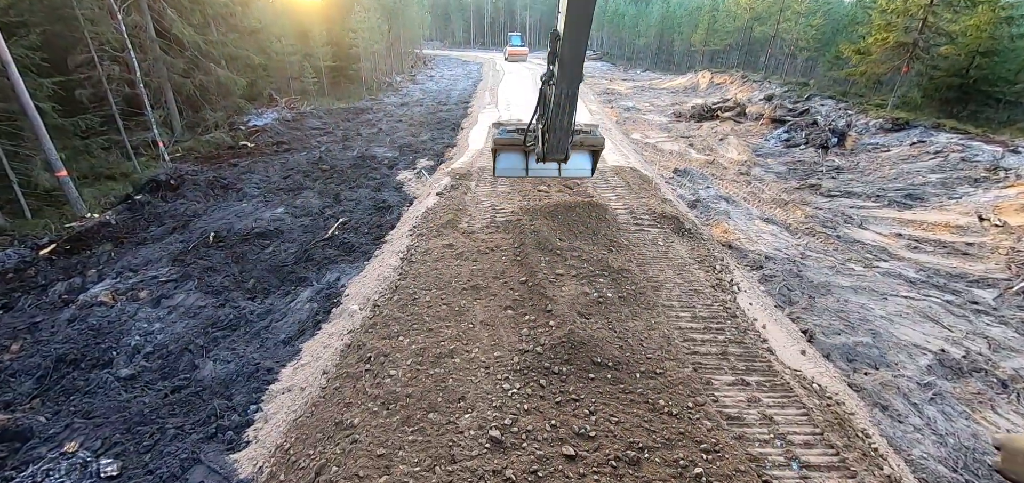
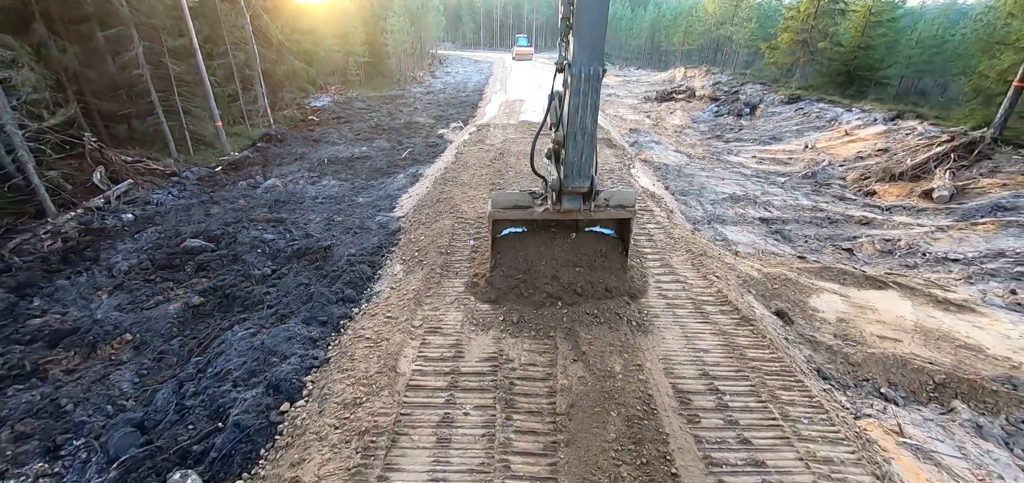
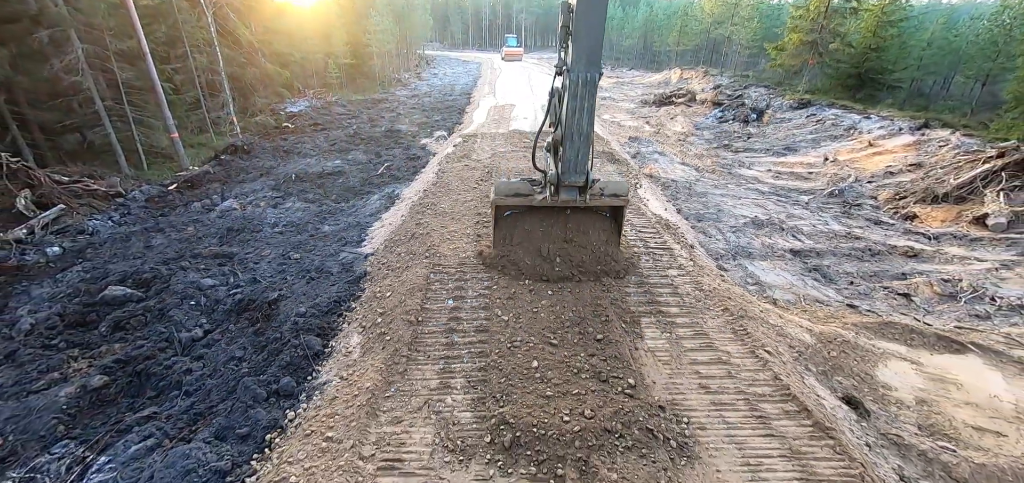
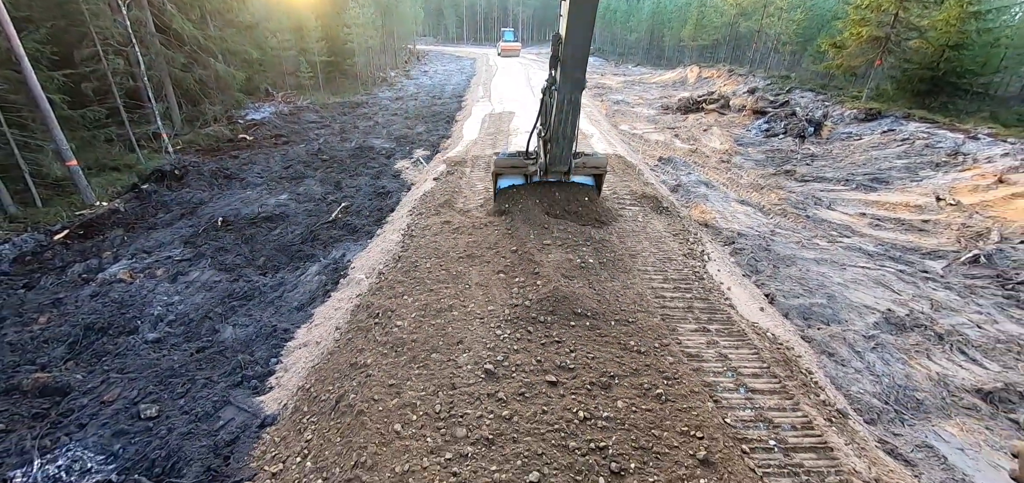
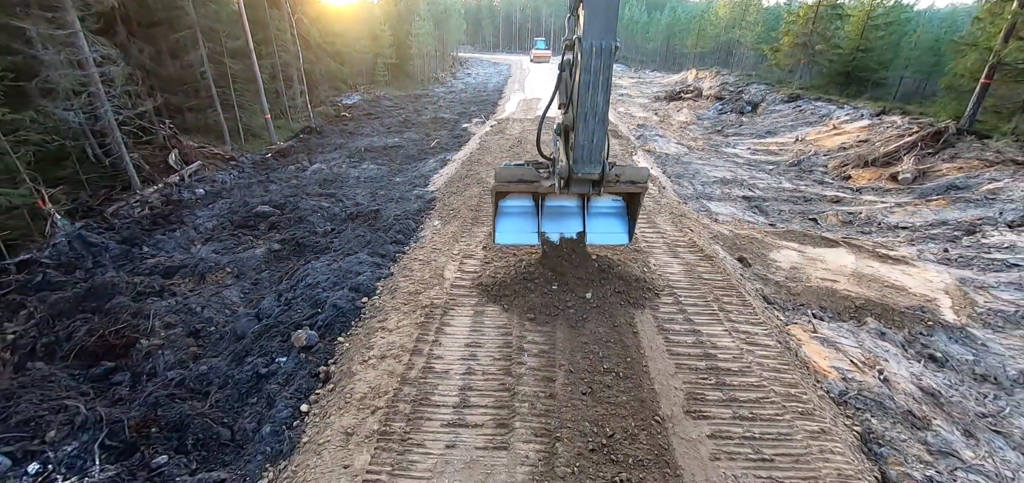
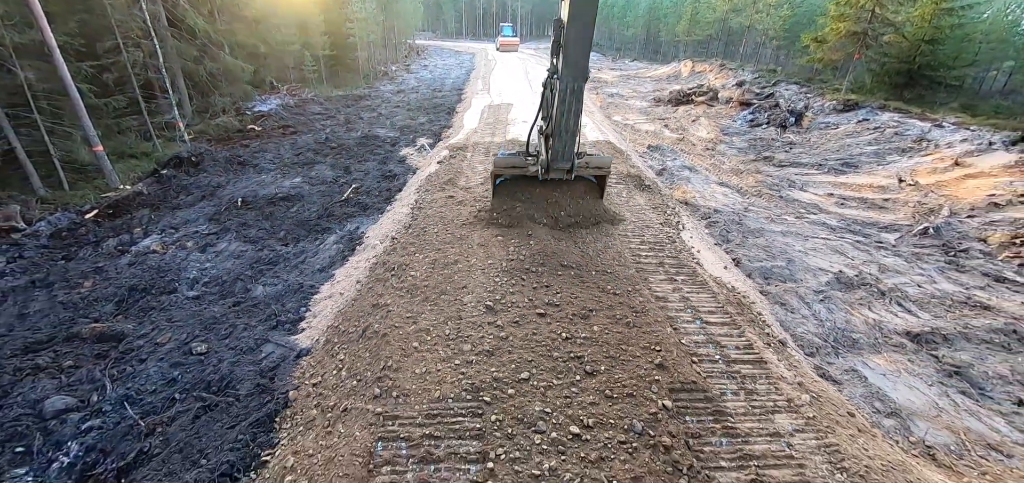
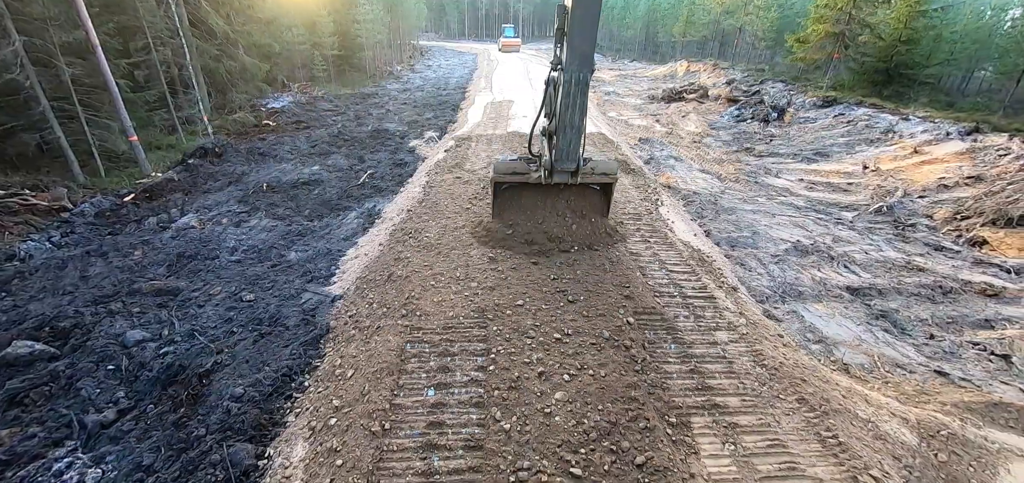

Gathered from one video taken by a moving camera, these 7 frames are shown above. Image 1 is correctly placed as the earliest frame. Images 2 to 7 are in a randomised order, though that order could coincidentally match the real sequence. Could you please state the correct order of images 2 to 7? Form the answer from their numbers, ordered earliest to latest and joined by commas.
4, 6, 7, 3, 2, 5
